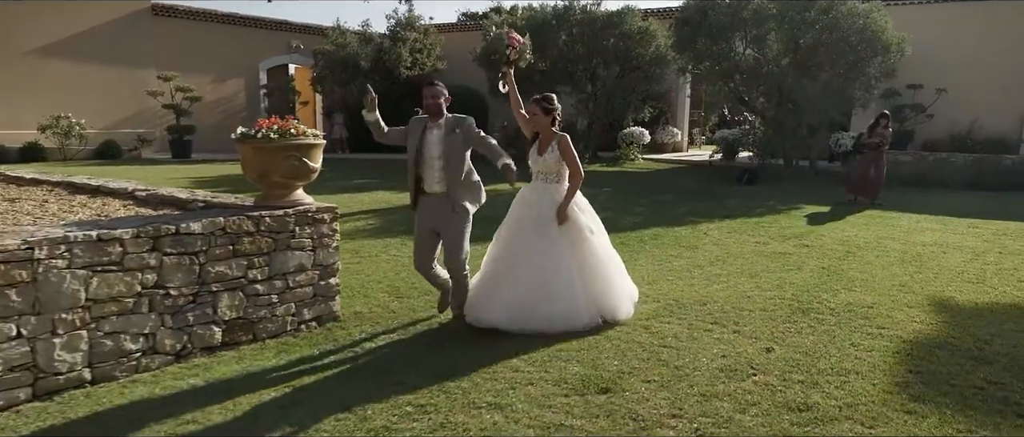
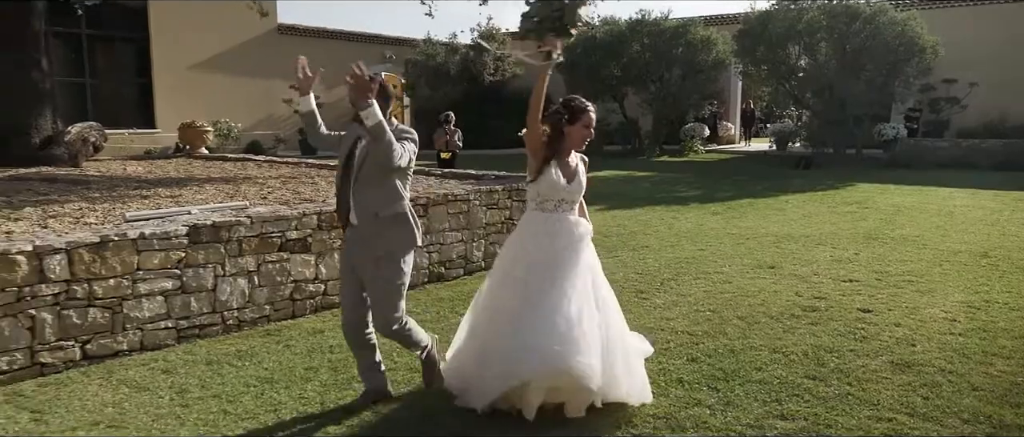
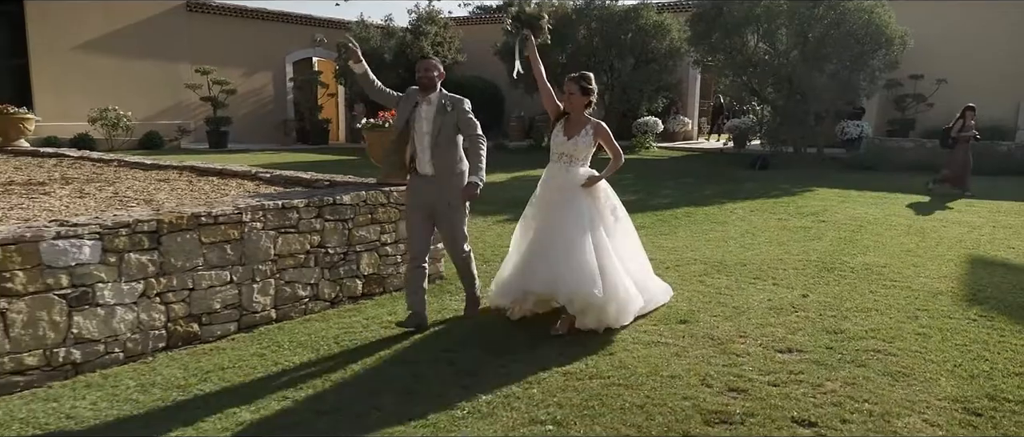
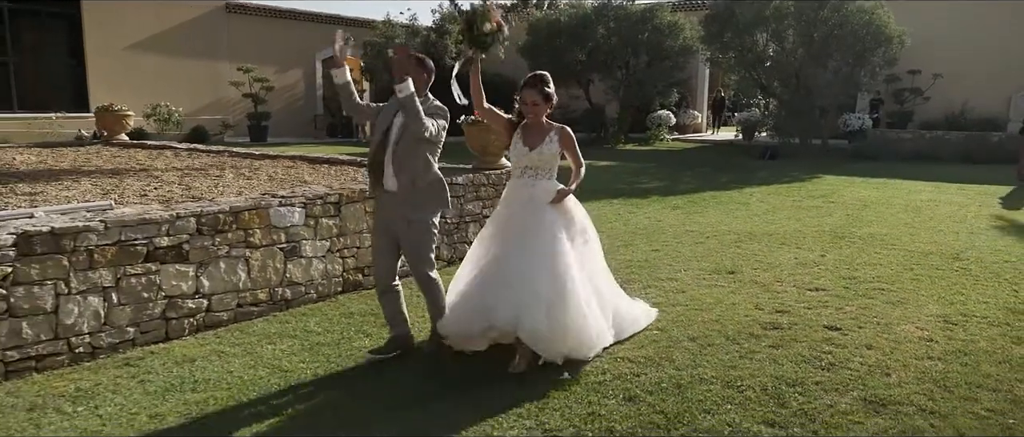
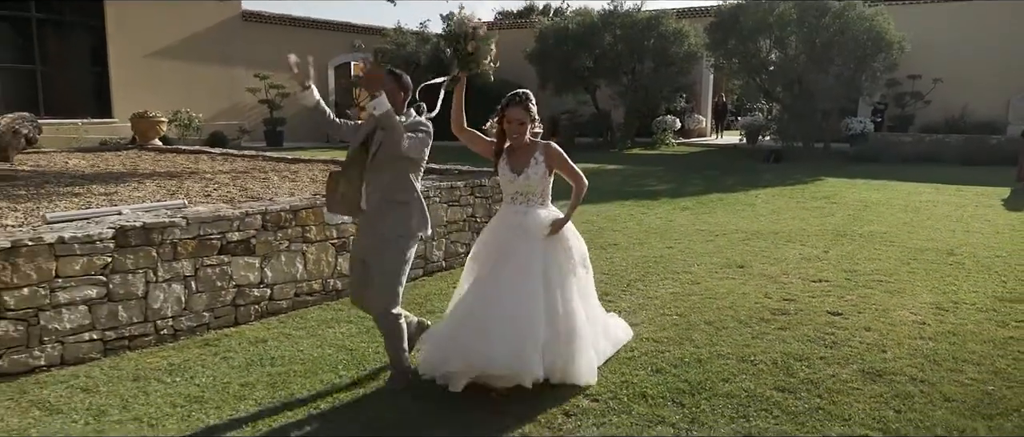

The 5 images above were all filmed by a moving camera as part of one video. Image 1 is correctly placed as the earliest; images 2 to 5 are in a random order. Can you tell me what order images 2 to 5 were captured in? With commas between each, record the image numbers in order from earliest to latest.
3, 4, 5, 2
